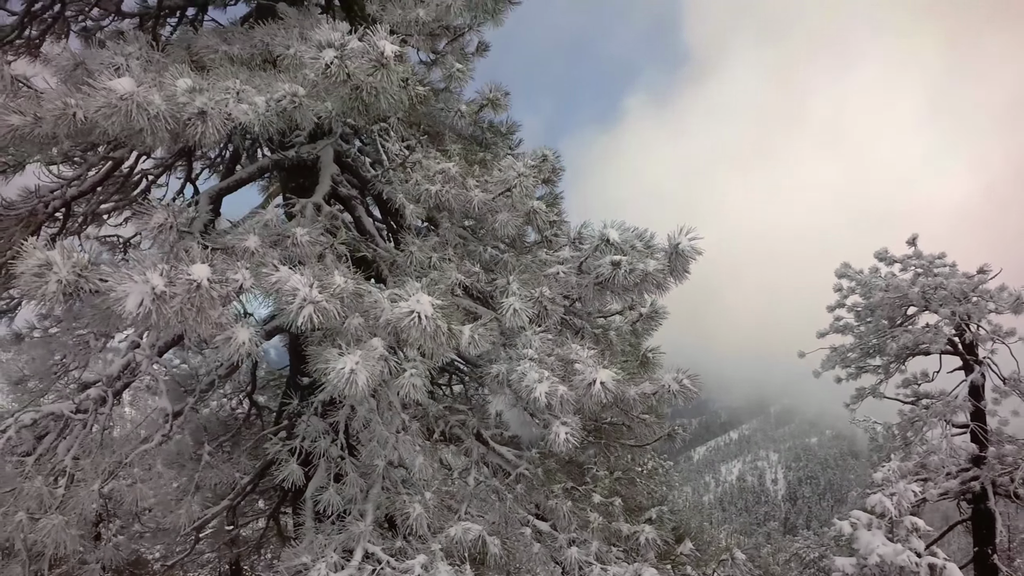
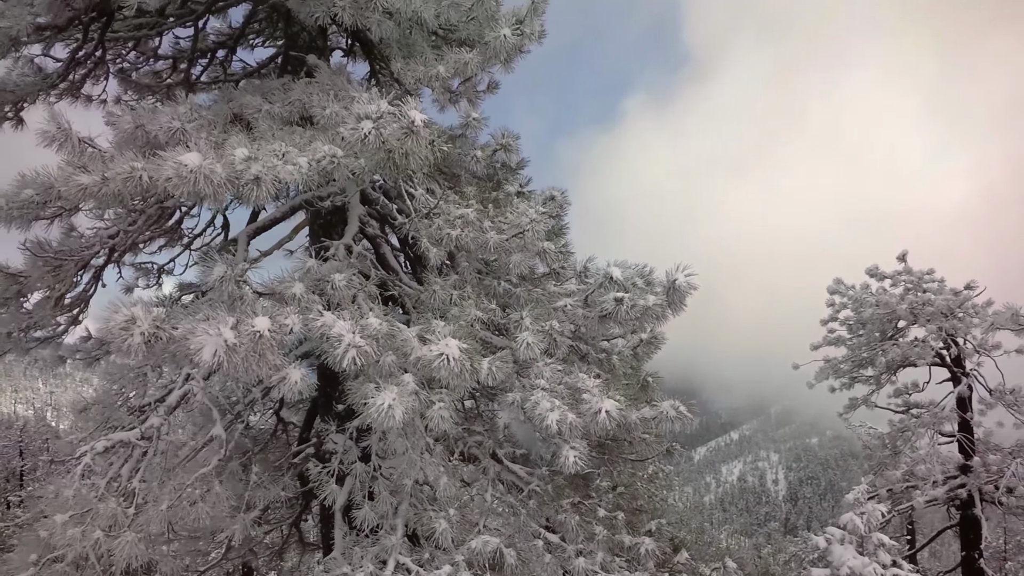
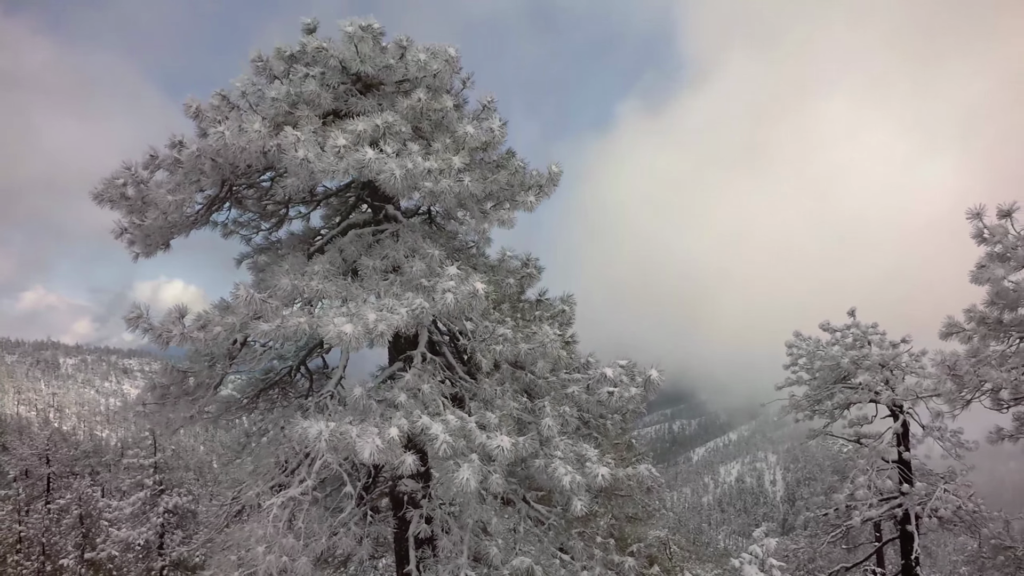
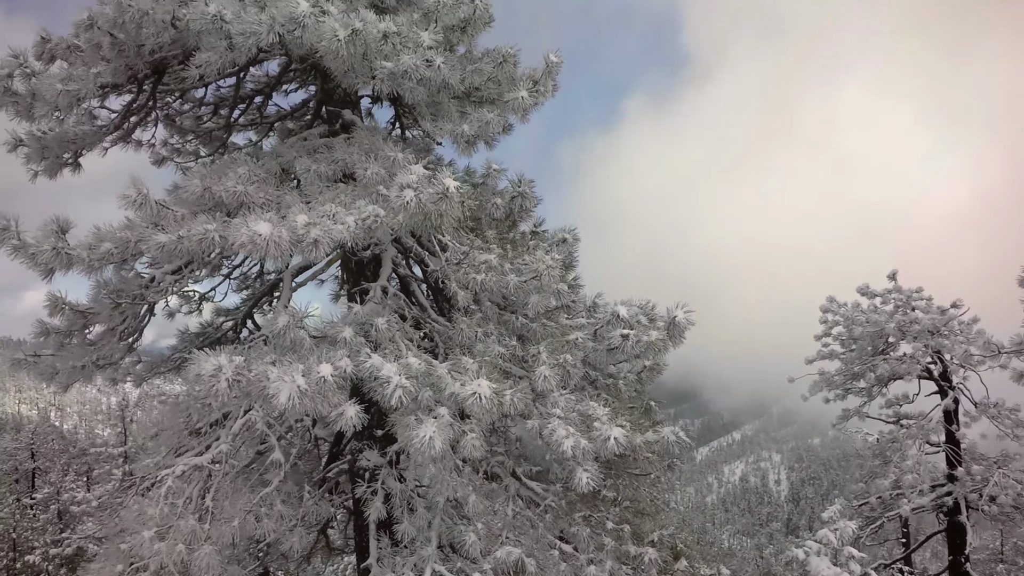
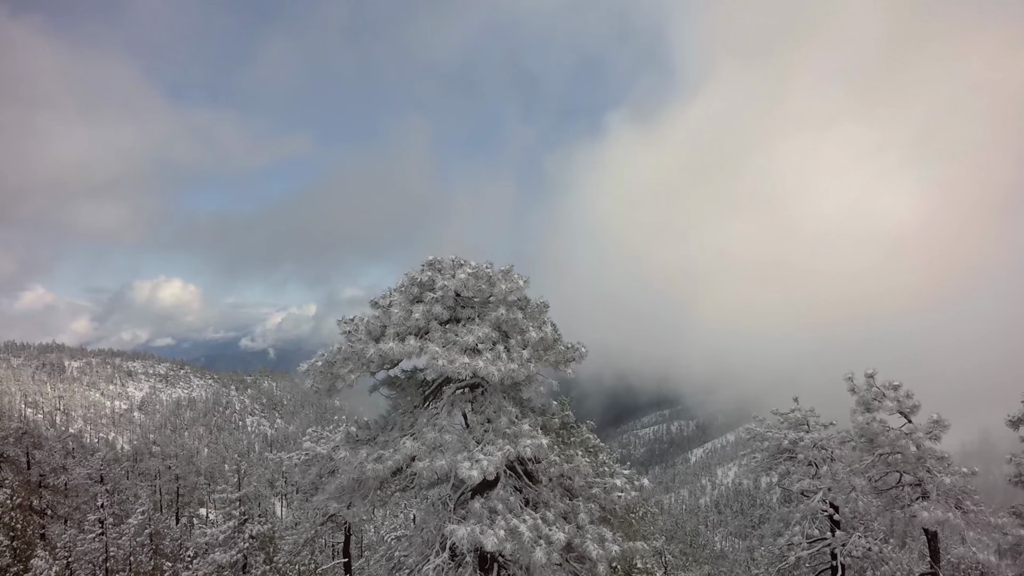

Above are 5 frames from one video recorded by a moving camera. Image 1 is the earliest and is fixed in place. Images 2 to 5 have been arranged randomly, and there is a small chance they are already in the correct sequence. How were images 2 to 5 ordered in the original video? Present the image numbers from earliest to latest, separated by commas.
2, 4, 3, 5
